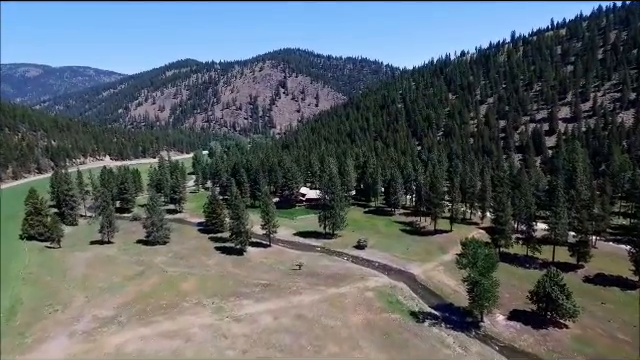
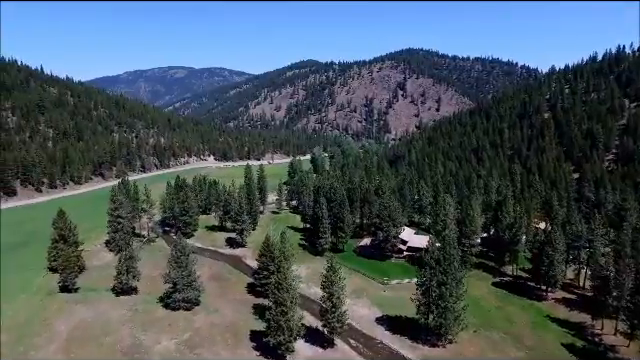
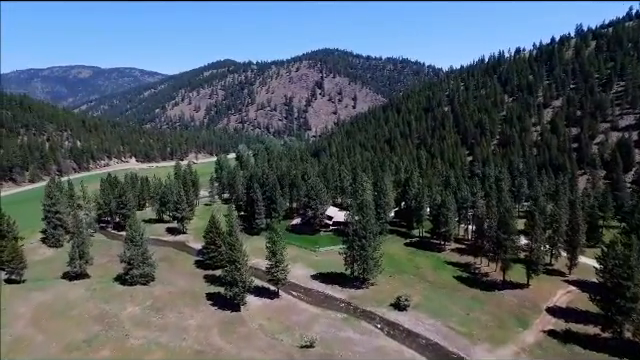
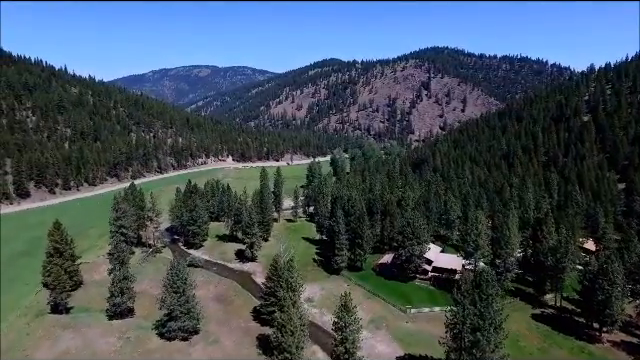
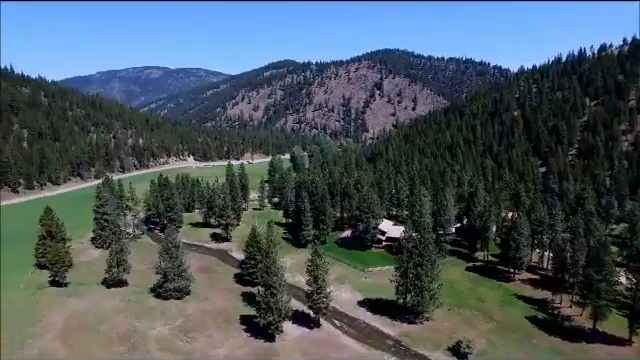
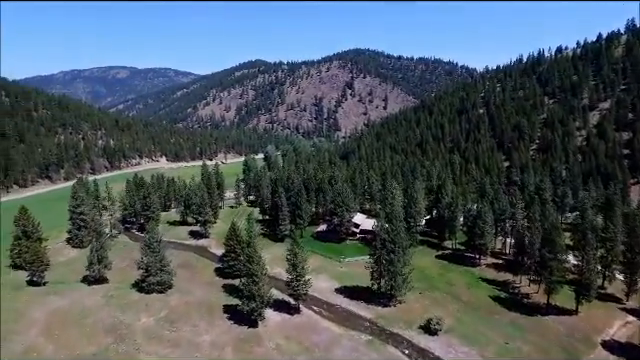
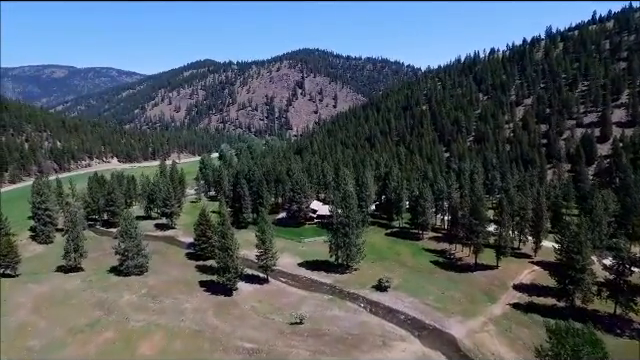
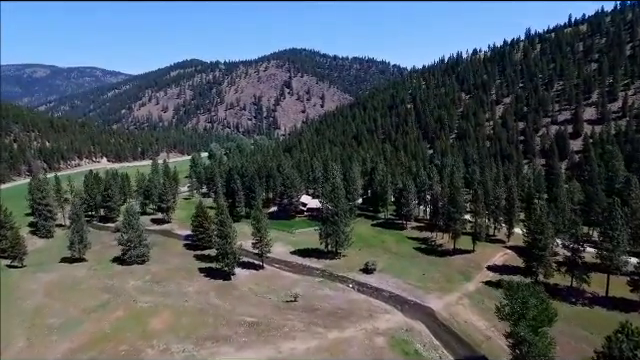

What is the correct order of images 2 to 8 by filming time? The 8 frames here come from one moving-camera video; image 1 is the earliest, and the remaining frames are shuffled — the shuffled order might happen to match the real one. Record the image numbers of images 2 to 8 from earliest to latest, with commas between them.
8, 7, 3, 6, 5, 2, 4
